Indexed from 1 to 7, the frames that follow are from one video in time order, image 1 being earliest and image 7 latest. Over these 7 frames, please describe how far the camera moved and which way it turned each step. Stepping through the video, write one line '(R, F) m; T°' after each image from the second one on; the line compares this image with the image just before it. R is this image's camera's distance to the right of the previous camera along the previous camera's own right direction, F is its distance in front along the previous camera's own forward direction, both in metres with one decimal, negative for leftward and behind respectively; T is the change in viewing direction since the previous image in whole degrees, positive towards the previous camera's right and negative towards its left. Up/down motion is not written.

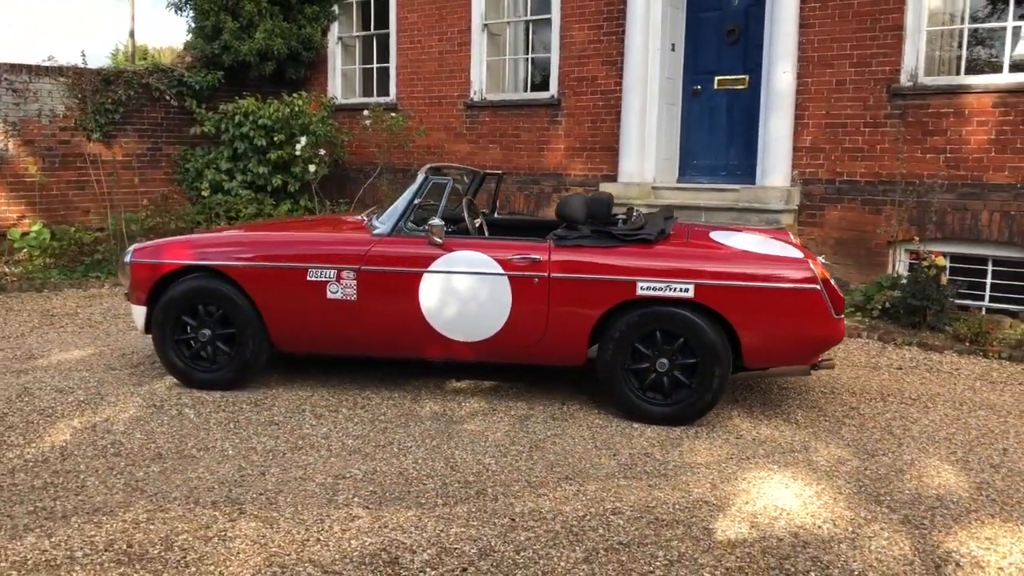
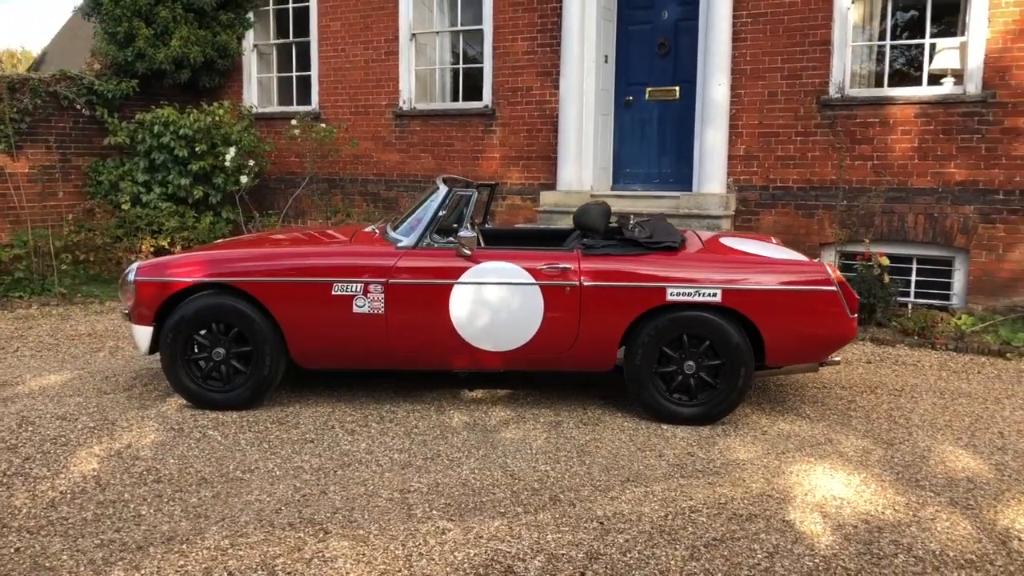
(-0.8, 0.0) m; +8°
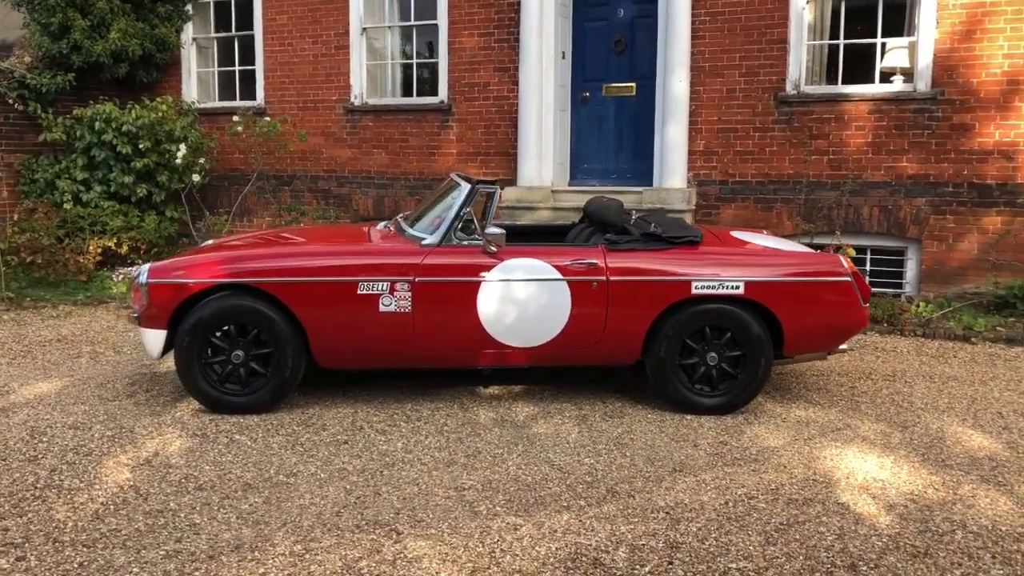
(-0.6, 0.0) m; +6°
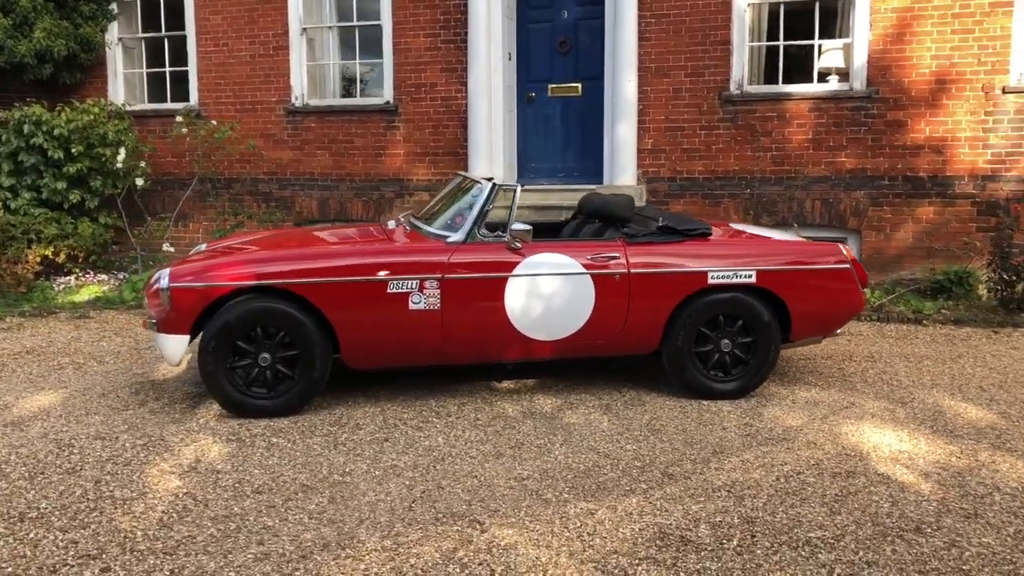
(-0.7, -0.1) m; +7°
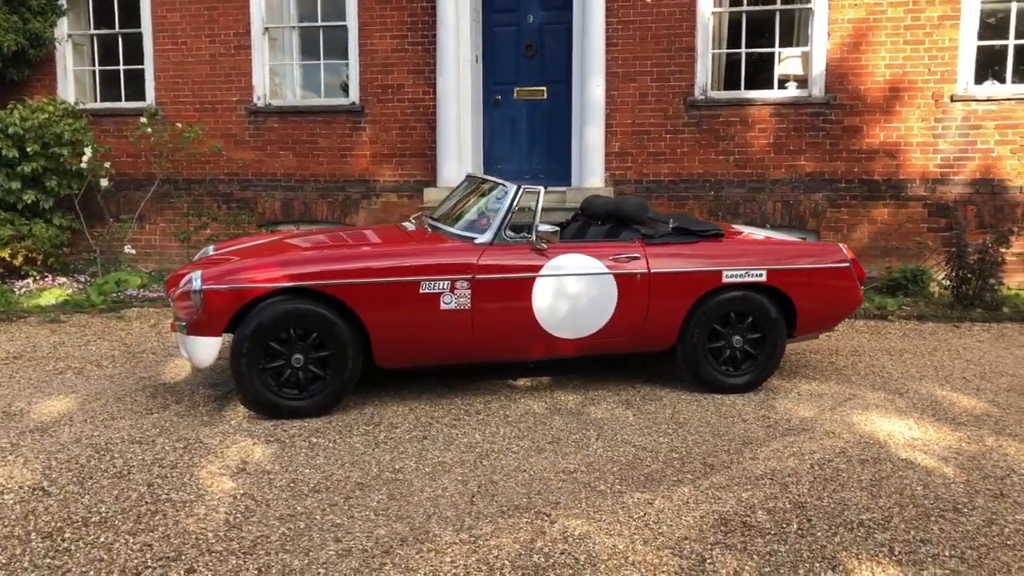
(-0.6, -0.1) m; +5°
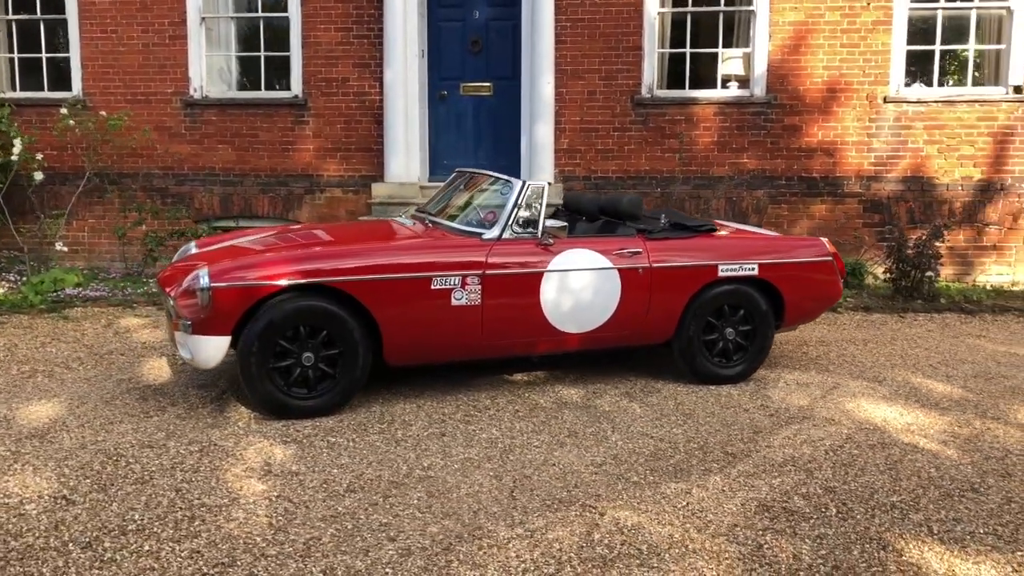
(-0.6, 0.0) m; +6°
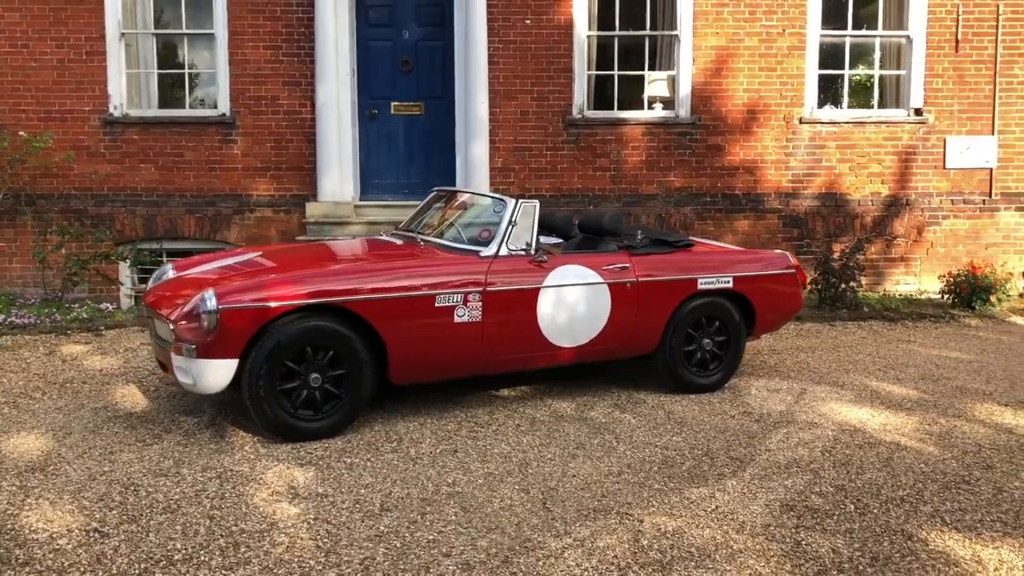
(-0.6, 0.0) m; +7°
